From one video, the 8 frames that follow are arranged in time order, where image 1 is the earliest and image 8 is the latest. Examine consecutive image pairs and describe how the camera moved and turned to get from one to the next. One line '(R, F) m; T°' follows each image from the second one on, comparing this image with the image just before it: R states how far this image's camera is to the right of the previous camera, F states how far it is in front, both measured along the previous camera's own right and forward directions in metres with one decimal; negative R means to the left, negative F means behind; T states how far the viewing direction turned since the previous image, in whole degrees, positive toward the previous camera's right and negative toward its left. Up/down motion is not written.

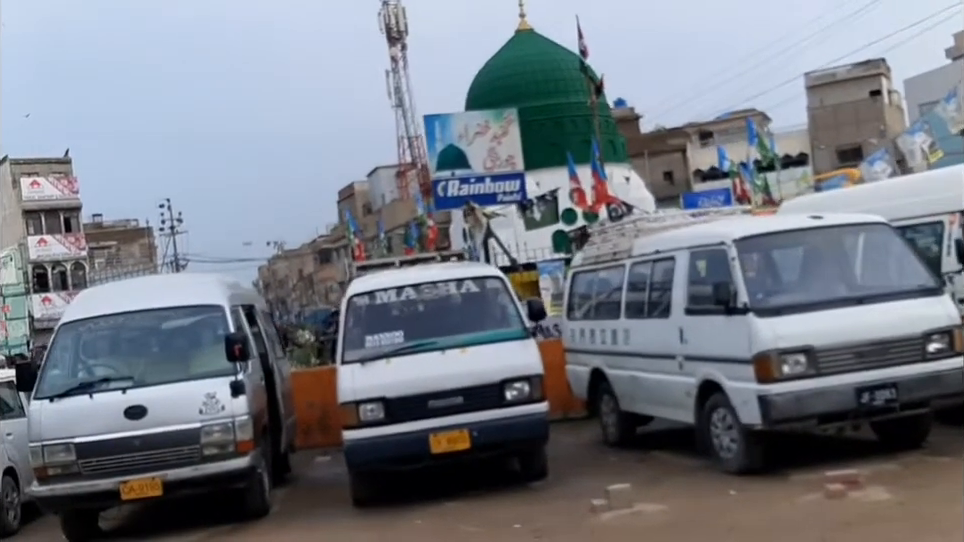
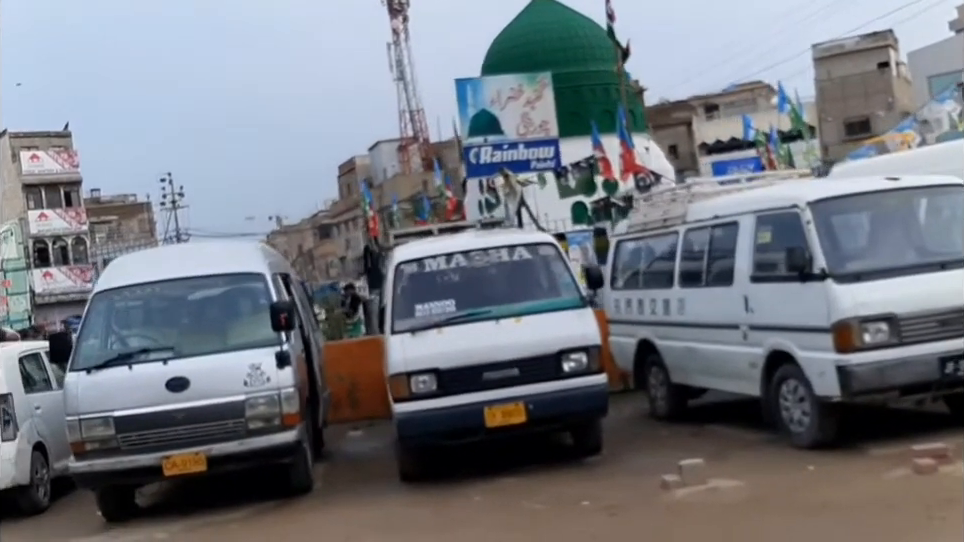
(-0.5, +0.5) m; 0°
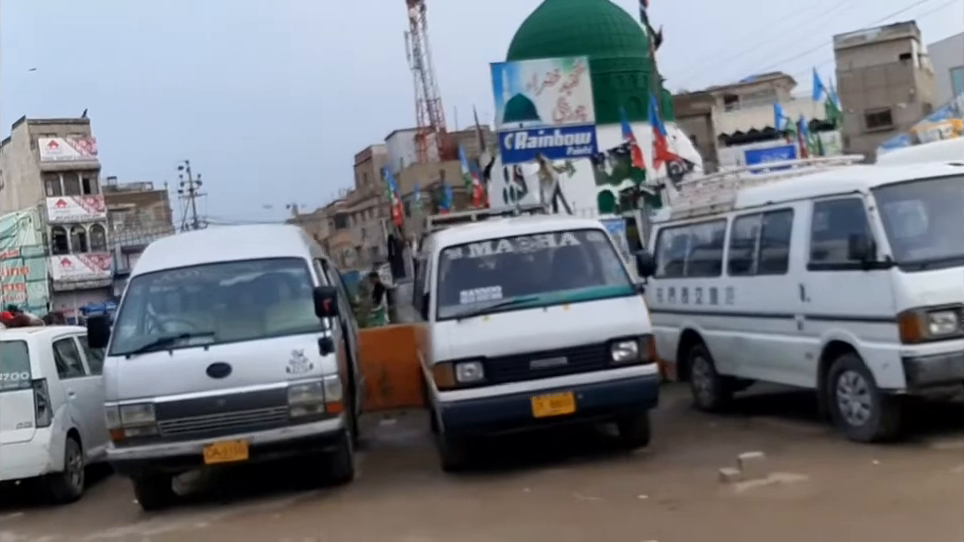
(-0.3, +0.3) m; -1°
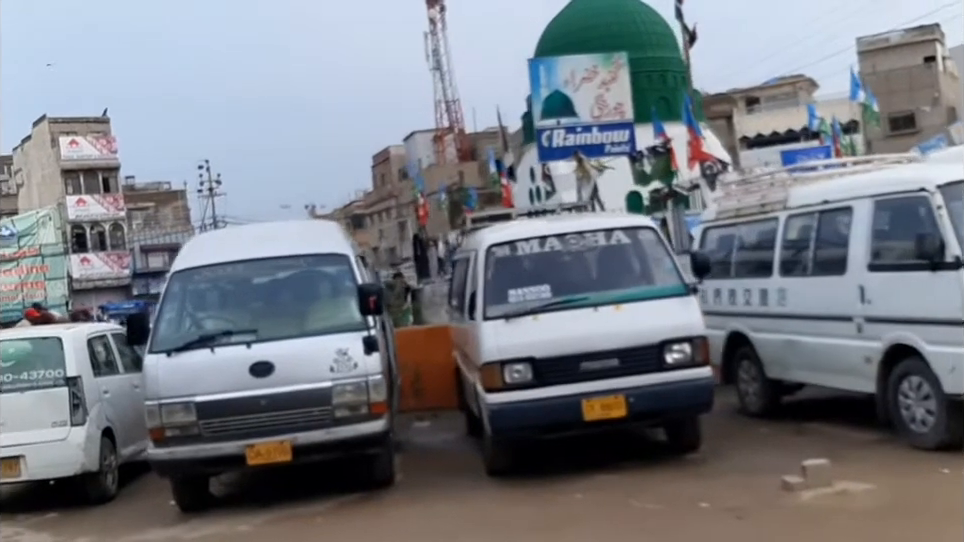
(-0.3, +0.3) m; -1°
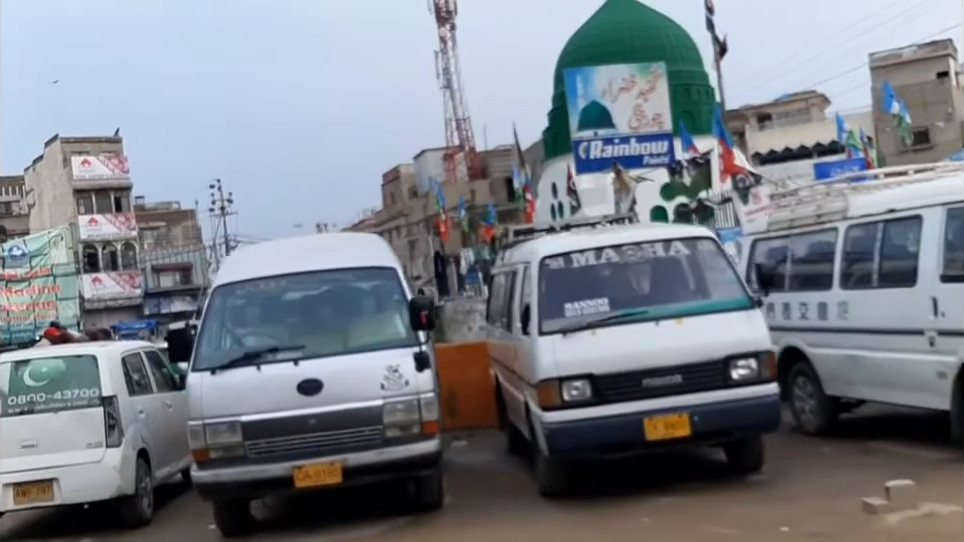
(-0.4, +0.4) m; 0°
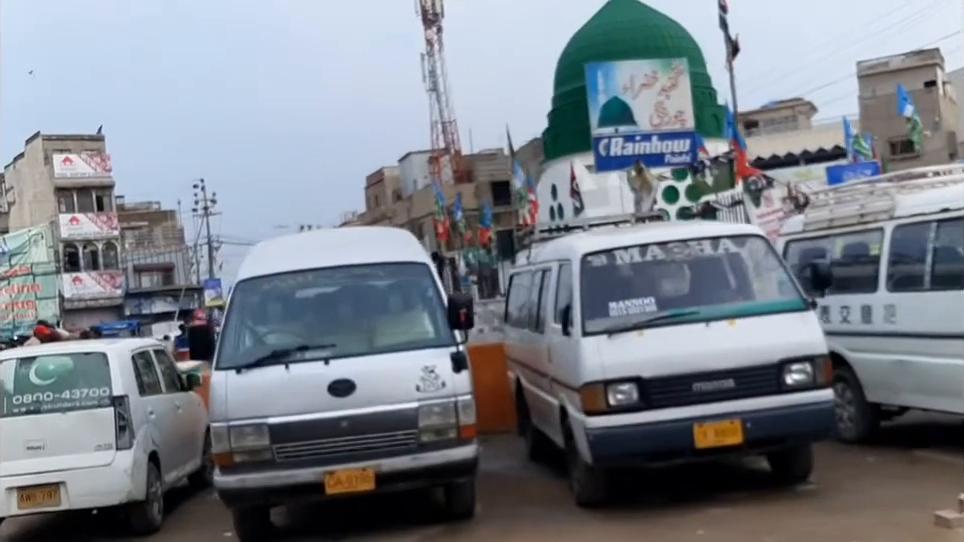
(-0.4, +0.5) m; +1°
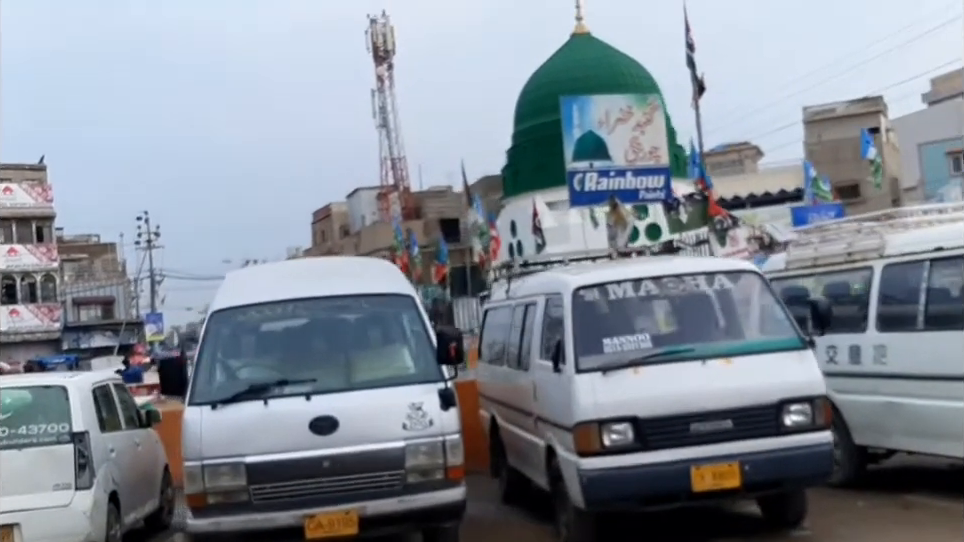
(-0.3, +0.4) m; +3°
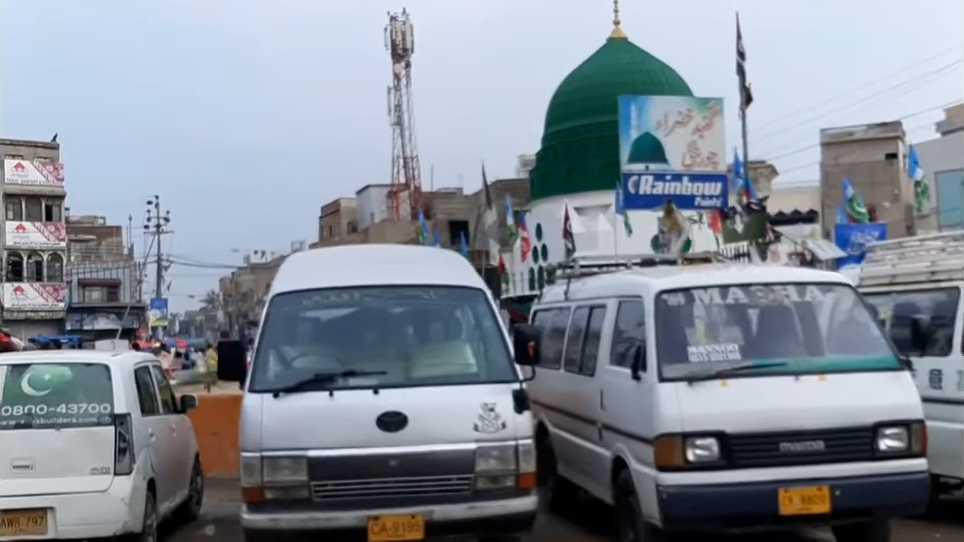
(-0.5, +0.5) m; 0°
